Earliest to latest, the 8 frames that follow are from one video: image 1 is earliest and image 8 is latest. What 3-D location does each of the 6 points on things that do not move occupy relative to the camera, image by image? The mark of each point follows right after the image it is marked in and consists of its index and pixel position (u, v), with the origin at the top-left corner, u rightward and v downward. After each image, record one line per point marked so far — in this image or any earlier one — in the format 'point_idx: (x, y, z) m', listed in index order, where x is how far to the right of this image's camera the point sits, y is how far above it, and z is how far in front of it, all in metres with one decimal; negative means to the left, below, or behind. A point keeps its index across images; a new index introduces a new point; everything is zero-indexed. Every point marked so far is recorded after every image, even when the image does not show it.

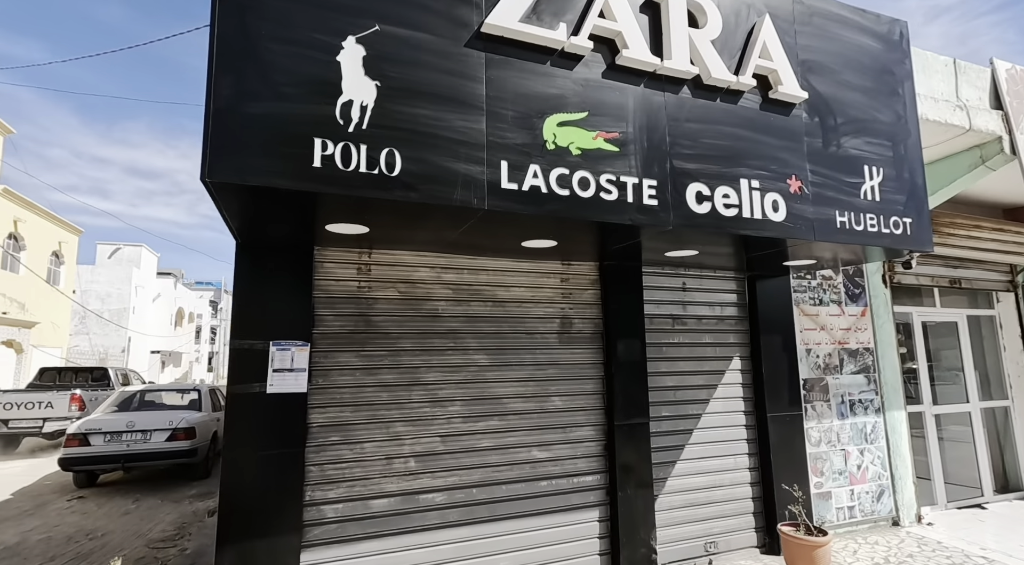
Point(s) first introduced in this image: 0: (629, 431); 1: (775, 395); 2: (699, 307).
0: (+0.9, -1.2, +4.8) m
1: (+2.3, -1.0, +5.5) m
2: (+1.6, -0.2, +5.5) m
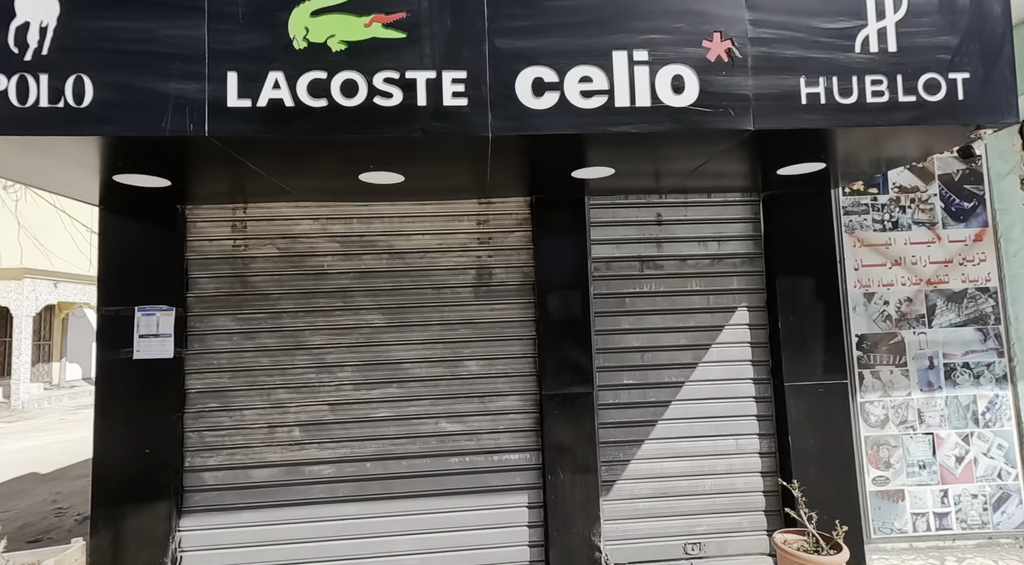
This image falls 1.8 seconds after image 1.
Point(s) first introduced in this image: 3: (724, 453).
0: (+0.3, -0.8, +3.8) m
1: (+1.8, -0.5, +4.0) m
2: (+1.1, +0.3, +4.2) m
3: (+1.4, -1.1, +4.0) m
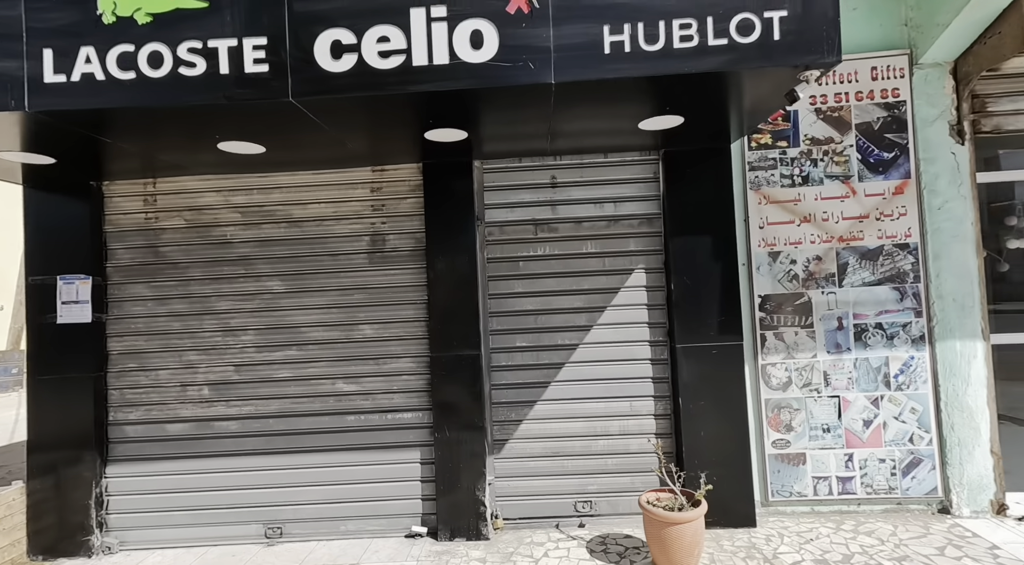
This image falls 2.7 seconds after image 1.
0: (-0.4, -0.5, +3.9) m
1: (+1.1, -0.2, +3.9) m
2: (+0.4, +0.5, +4.1) m
3: (+0.7, -0.9, +4.0) m
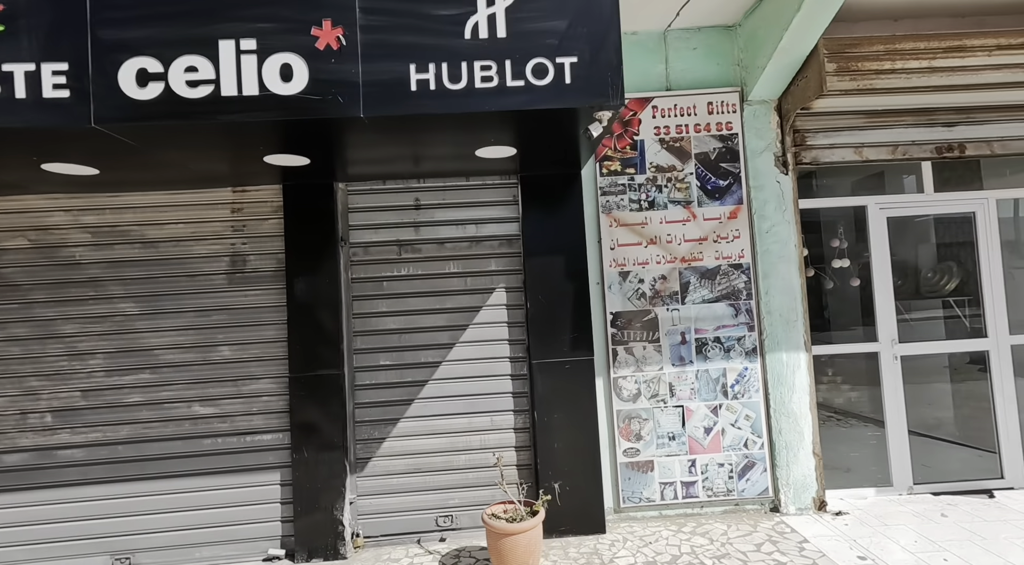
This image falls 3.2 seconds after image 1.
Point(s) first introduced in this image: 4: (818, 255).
0: (-1.3, -0.7, +3.9) m
1: (+0.2, -0.3, +4.1) m
2: (-0.5, +0.4, +4.2) m
3: (-0.2, -1.0, +4.1) m
4: (+2.3, +0.2, +4.6) m
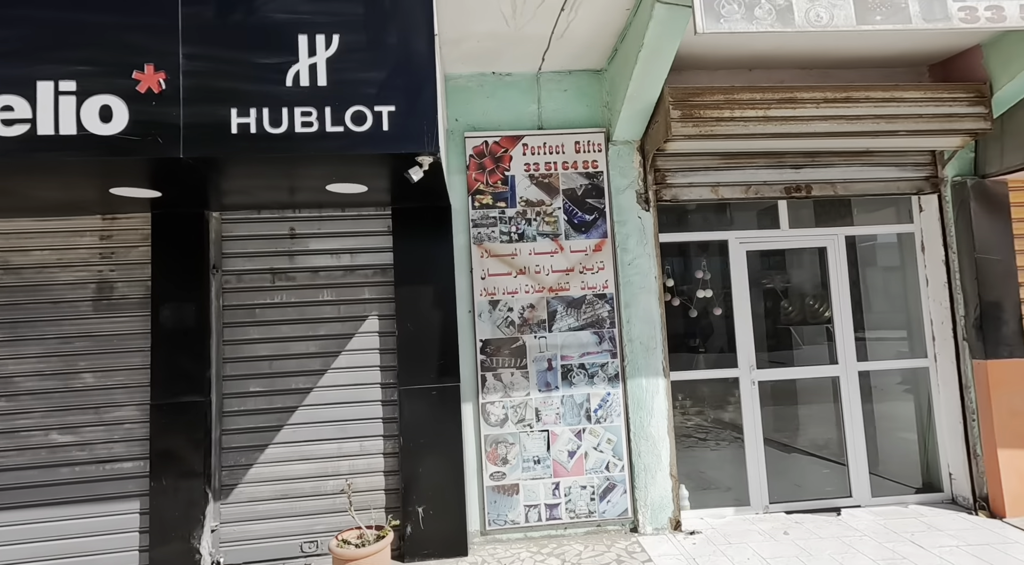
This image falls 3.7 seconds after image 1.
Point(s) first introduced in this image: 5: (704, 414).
0: (-2.2, -0.8, +3.9) m
1: (-0.7, -0.5, +4.2) m
2: (-1.4, +0.2, +4.3) m
3: (-1.1, -1.2, +4.2) m
4: (+1.4, 0.0, +4.8) m
5: (+1.5, -1.0, +4.8) m
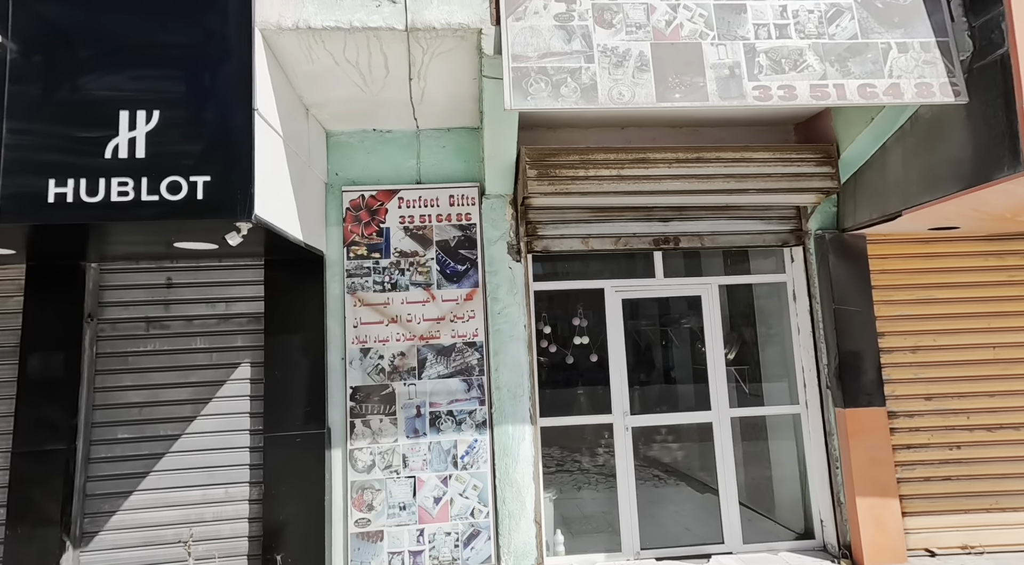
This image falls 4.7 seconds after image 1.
0: (-3.1, -1.2, +4.0) m
1: (-1.6, -0.9, +4.3) m
2: (-2.3, -0.2, +4.5) m
3: (-2.1, -1.5, +4.3) m
4: (+0.4, -0.4, +5.0) m
5: (+0.6, -1.4, +4.9) m
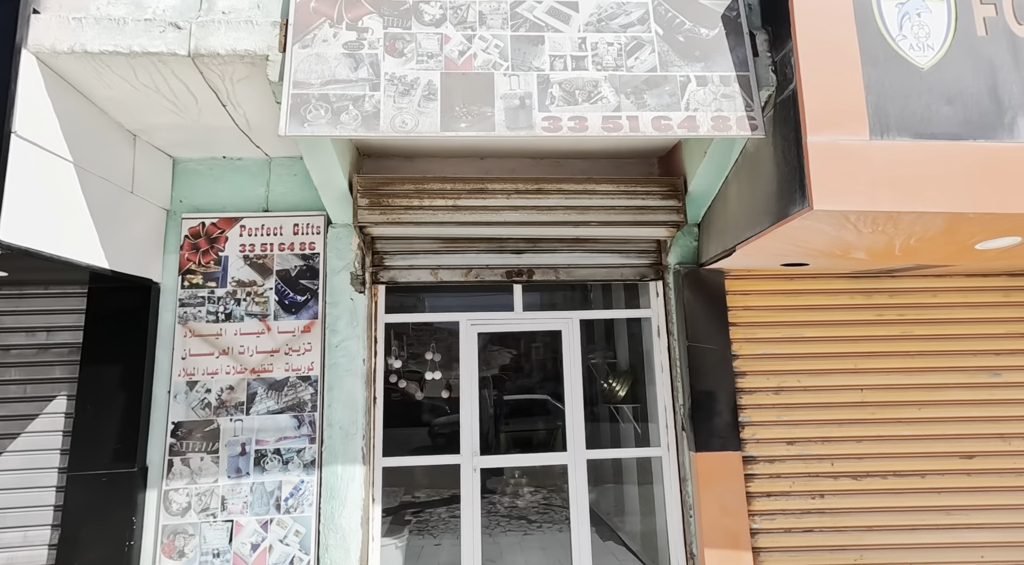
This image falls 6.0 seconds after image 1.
0: (-4.3, -1.3, +3.8) m
1: (-2.8, -1.1, +4.1) m
2: (-3.5, -0.4, +4.3) m
3: (-3.3, -1.7, +4.0) m
4: (-0.8, -0.7, +4.8) m
5: (-0.6, -1.6, +4.7) m
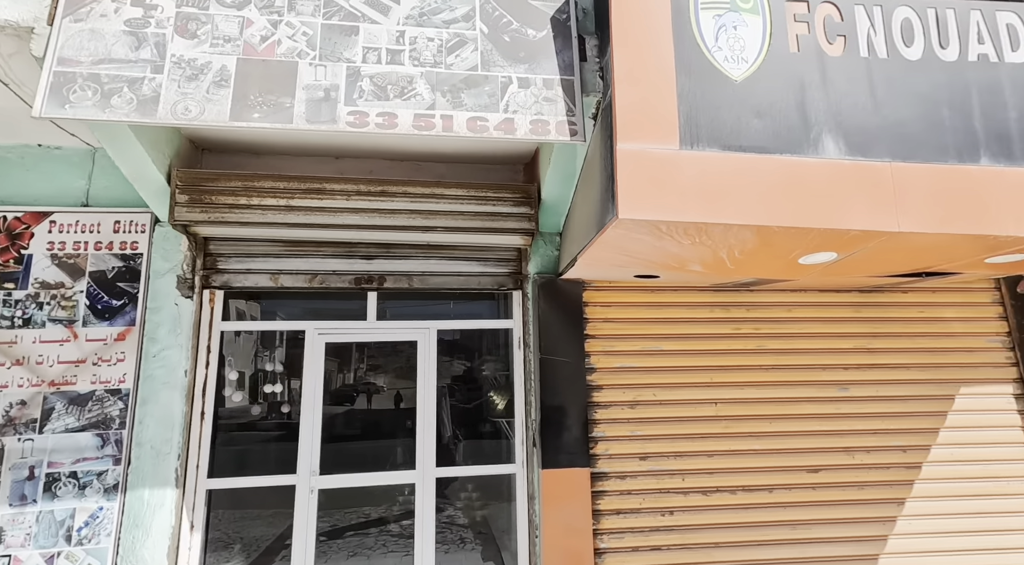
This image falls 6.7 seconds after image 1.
0: (-5.3, -1.3, +3.0) m
1: (-3.9, -1.1, +3.5) m
2: (-4.6, -0.3, +3.7) m
3: (-4.3, -1.7, +3.4) m
4: (-1.9, -0.7, +4.5) m
5: (-1.8, -1.7, +4.3) m
